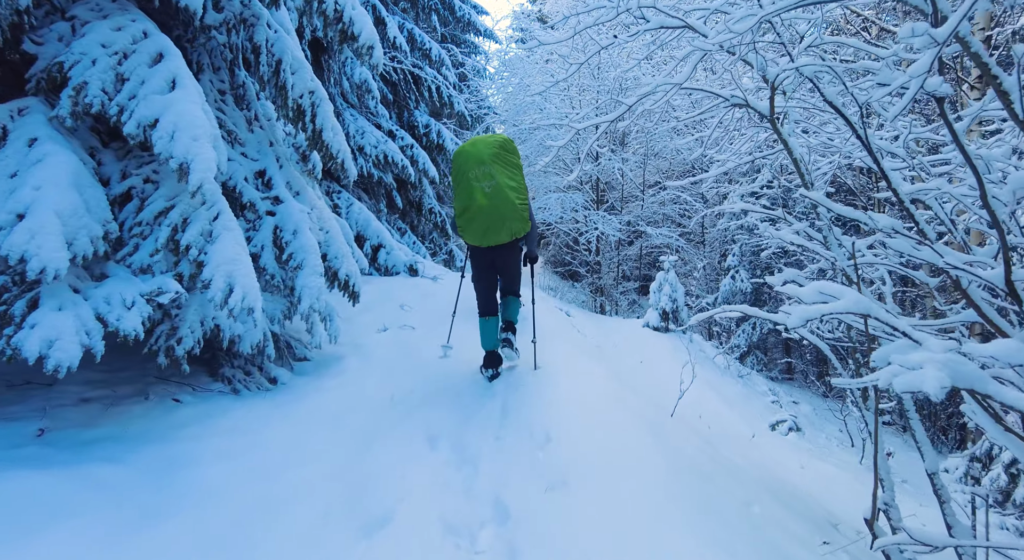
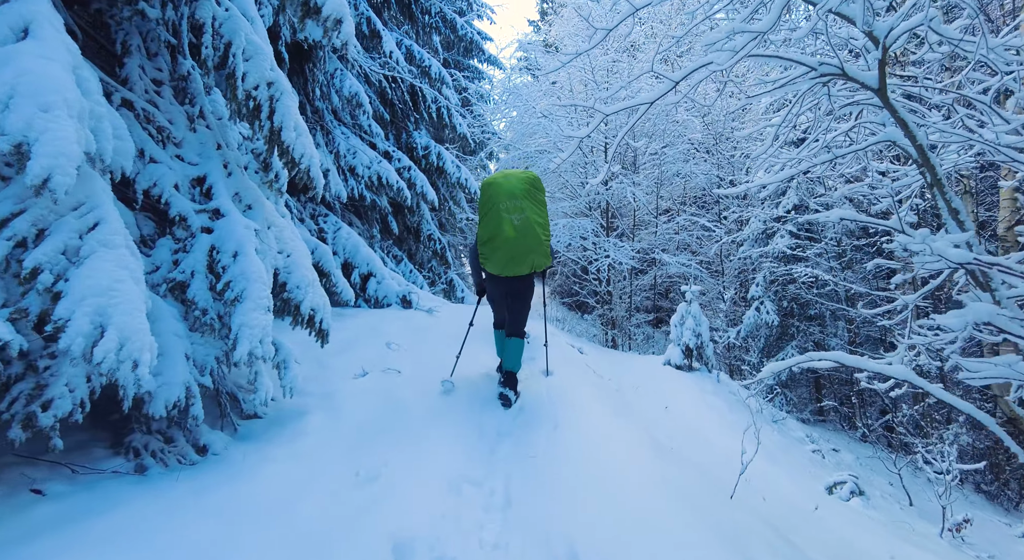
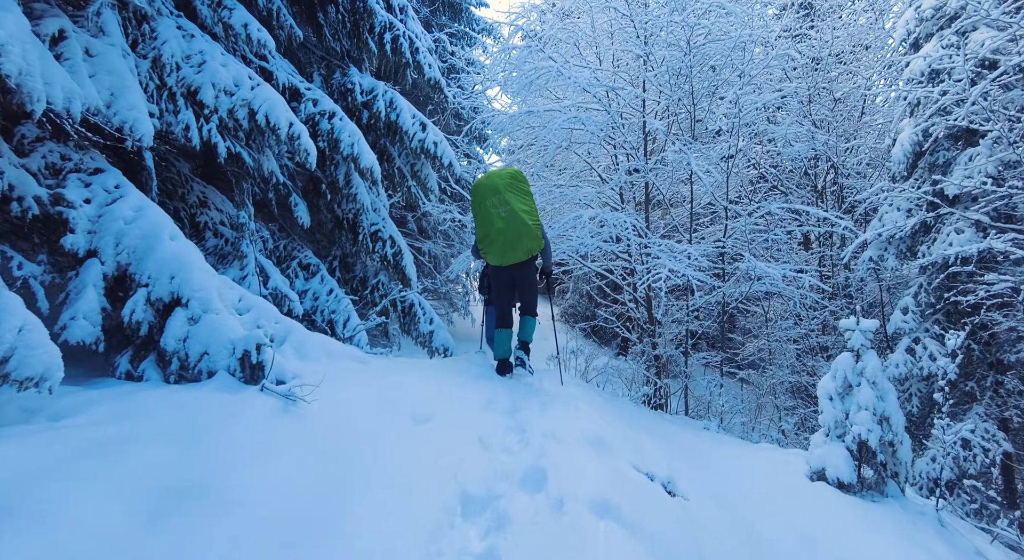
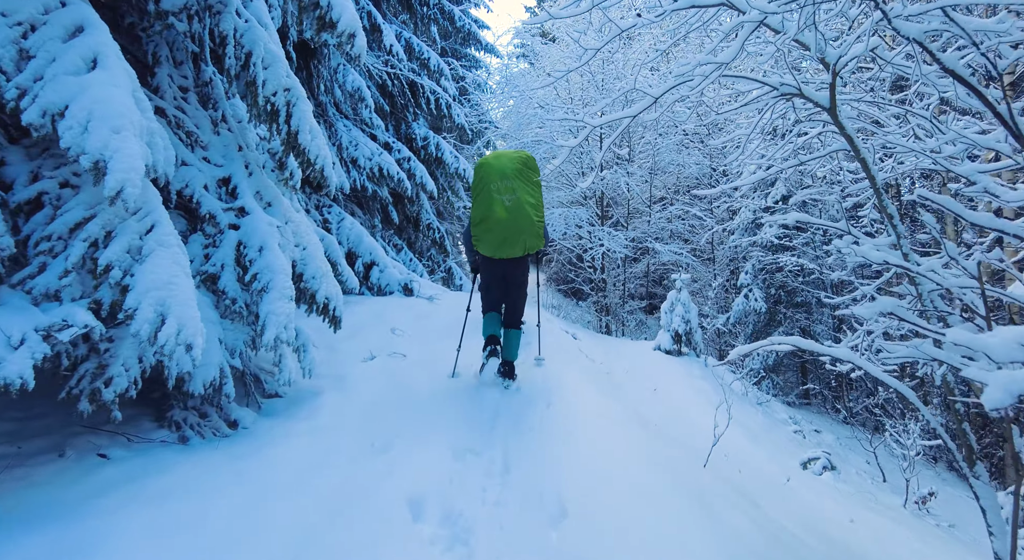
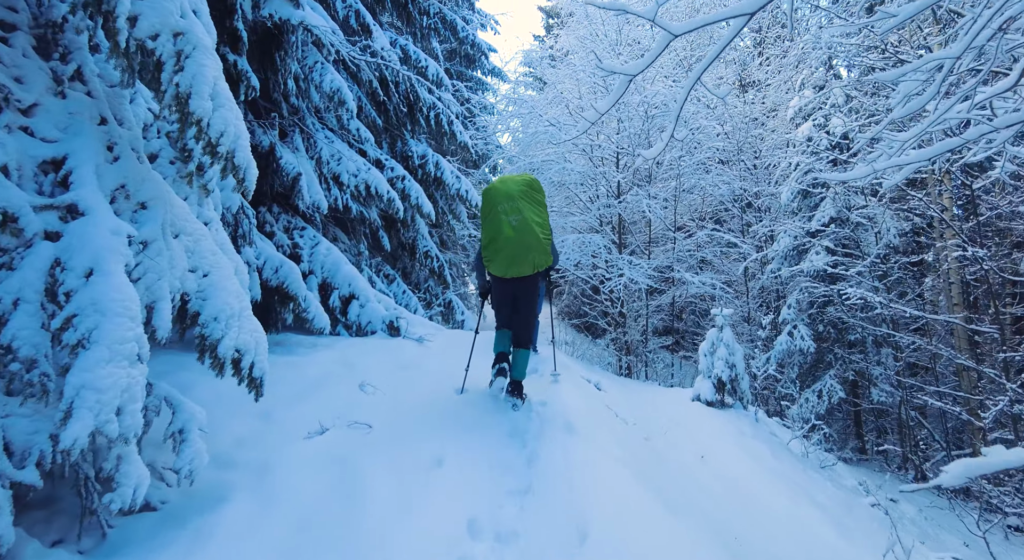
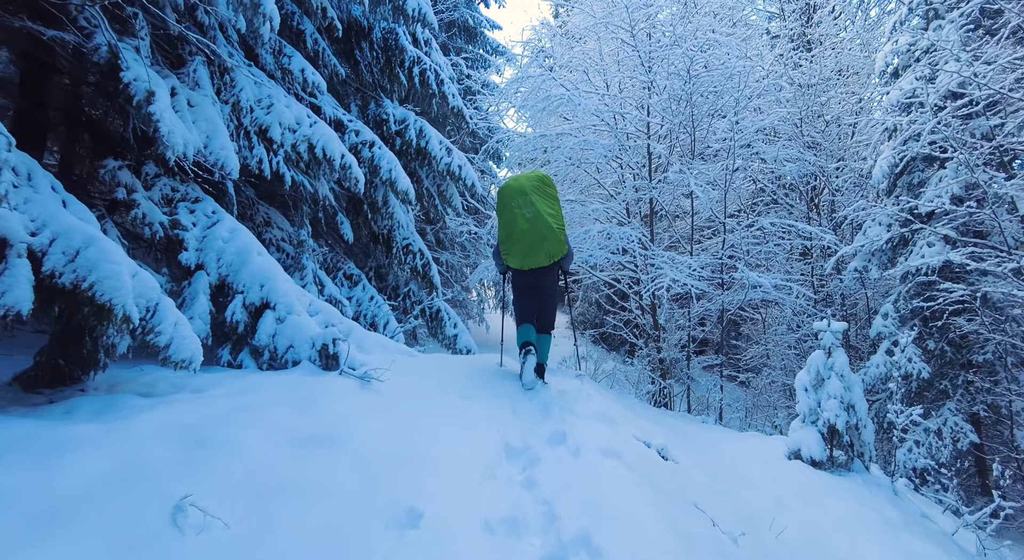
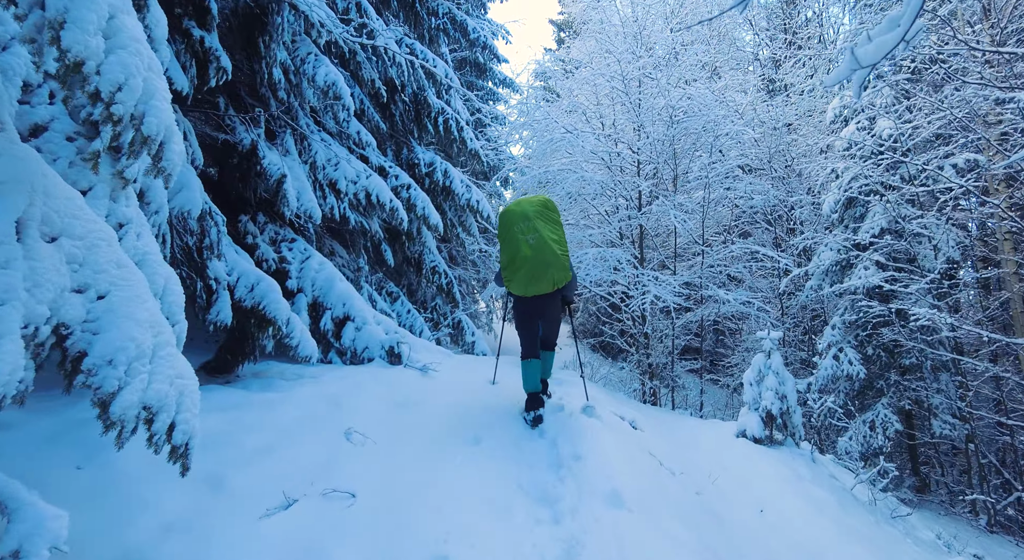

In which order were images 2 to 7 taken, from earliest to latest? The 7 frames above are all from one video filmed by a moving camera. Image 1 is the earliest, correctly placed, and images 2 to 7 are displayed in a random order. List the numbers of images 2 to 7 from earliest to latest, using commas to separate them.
4, 2, 5, 7, 6, 3
